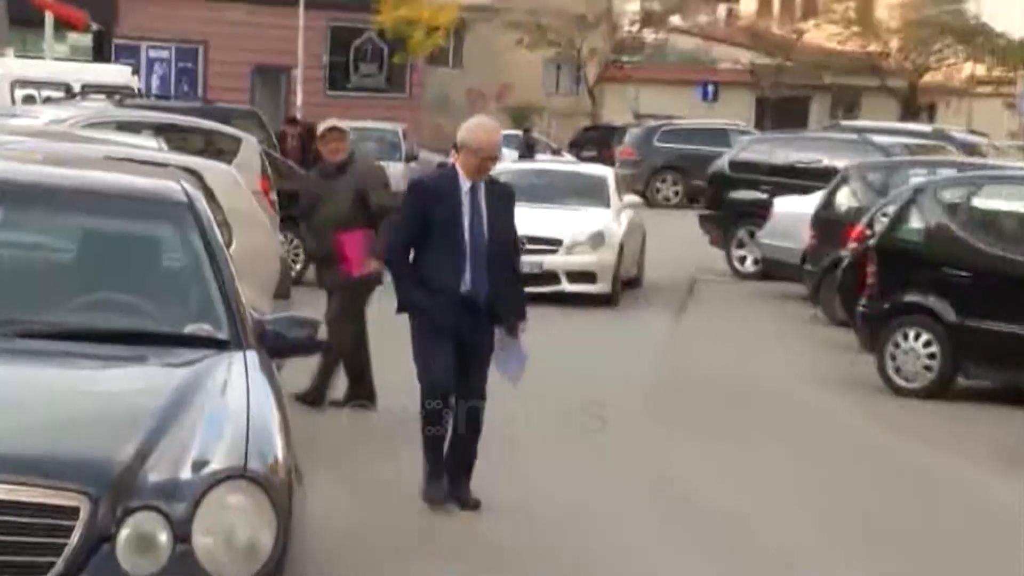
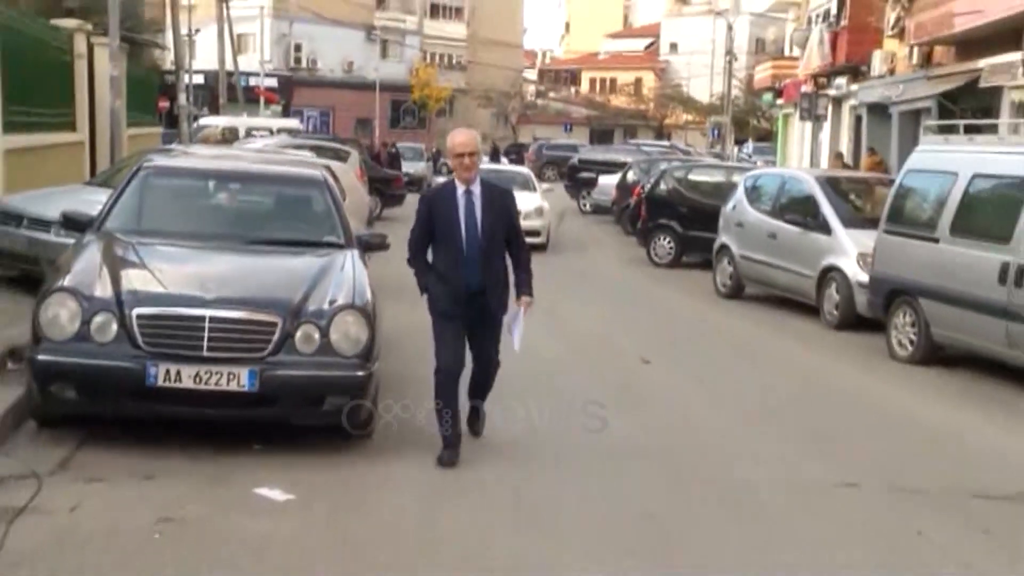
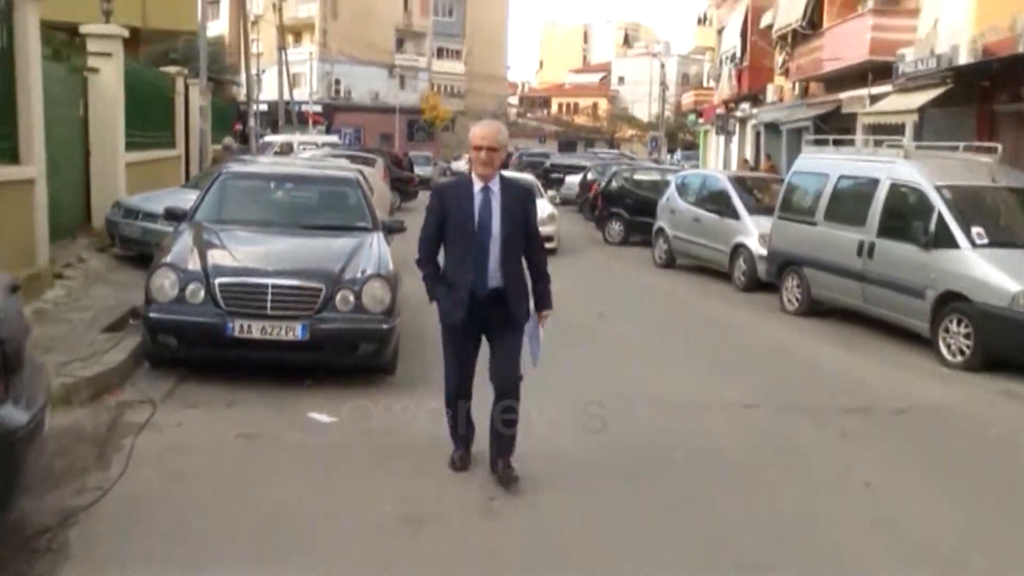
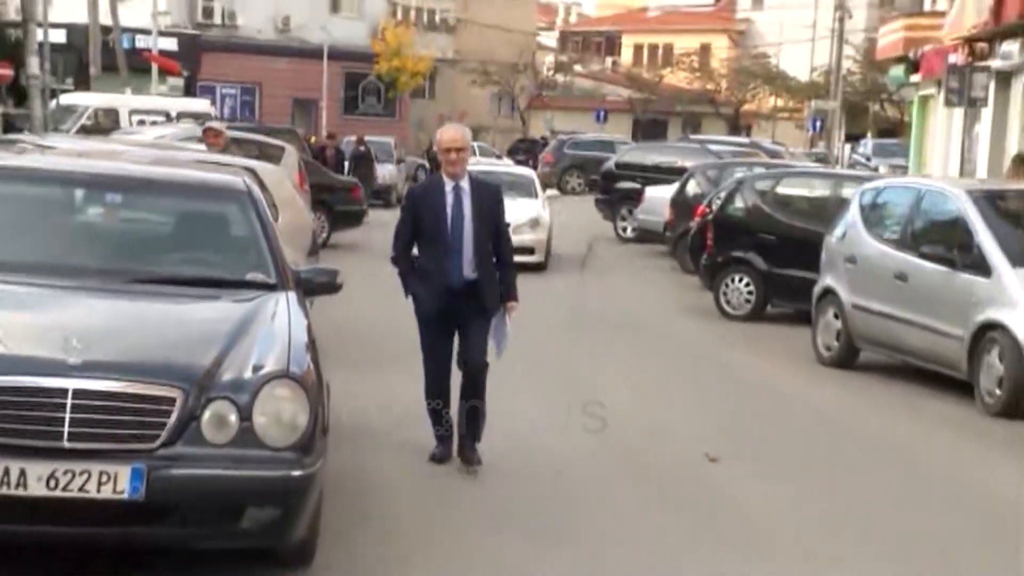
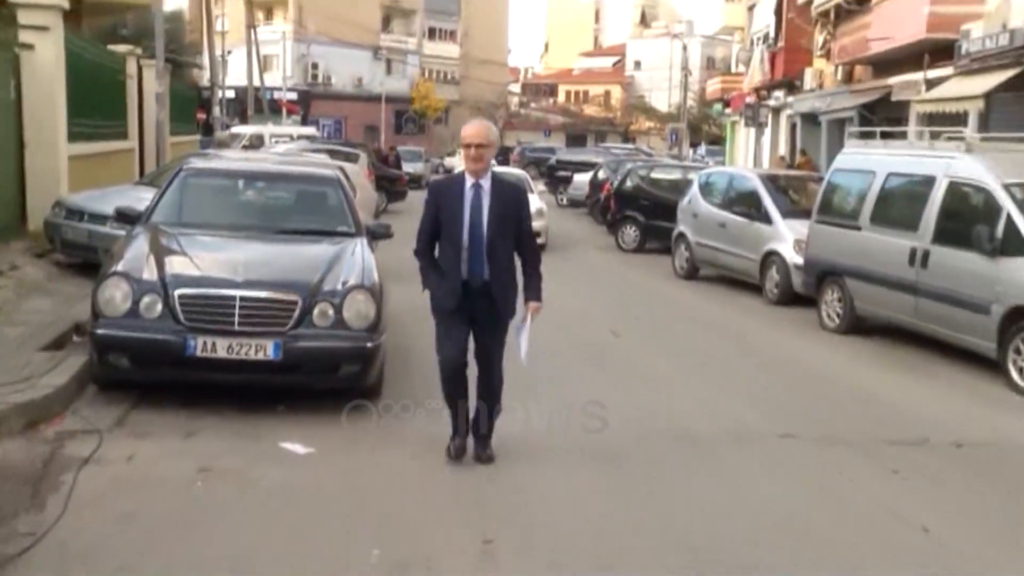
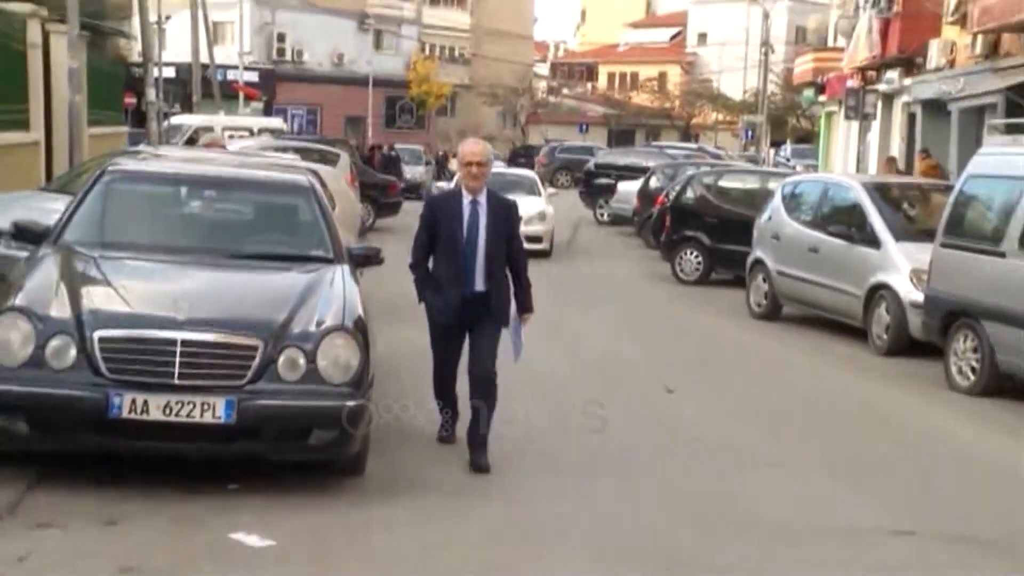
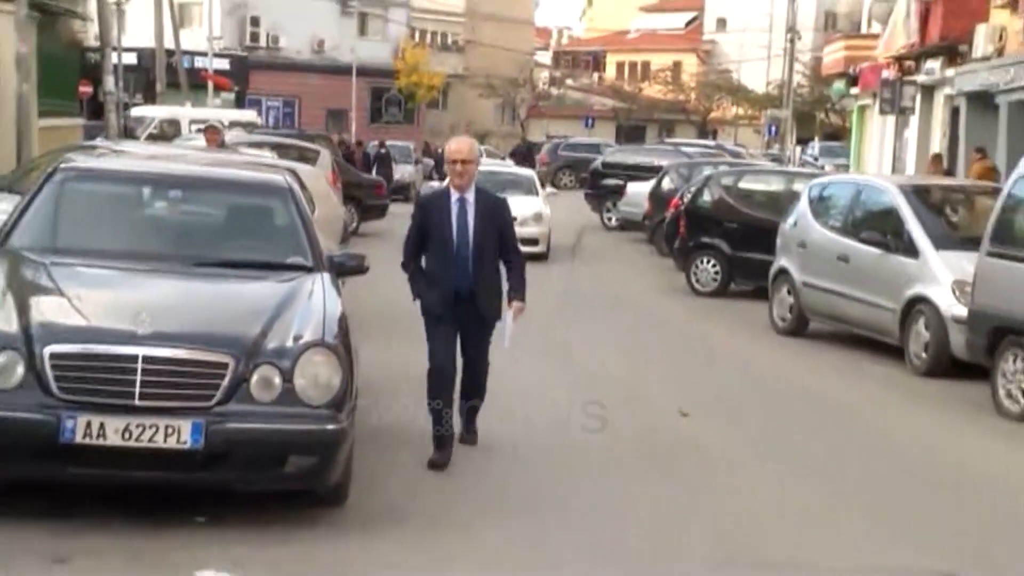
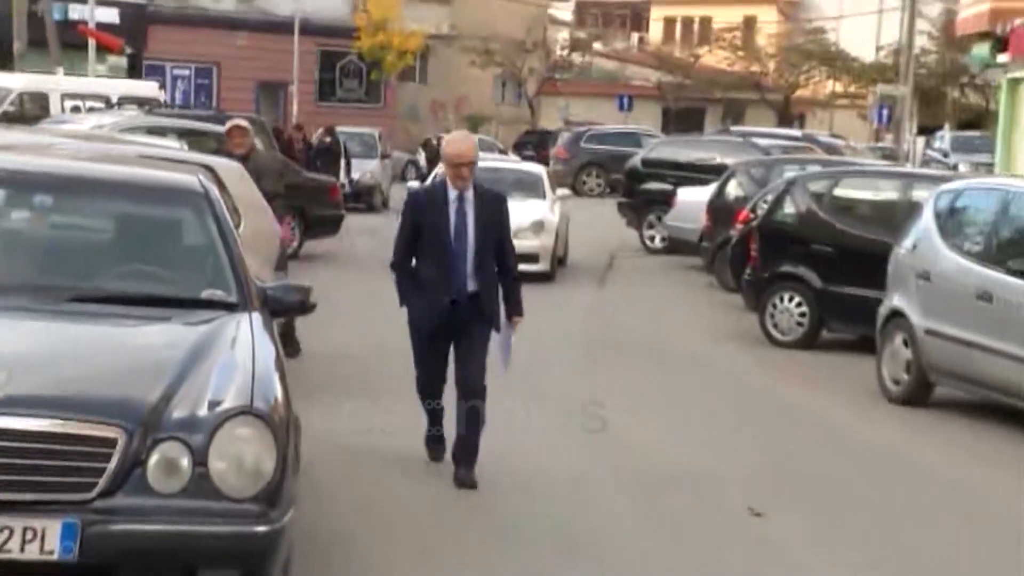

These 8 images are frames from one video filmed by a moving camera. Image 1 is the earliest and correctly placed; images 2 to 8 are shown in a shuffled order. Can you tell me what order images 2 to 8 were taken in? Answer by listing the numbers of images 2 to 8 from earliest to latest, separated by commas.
8, 4, 7, 6, 2, 5, 3
